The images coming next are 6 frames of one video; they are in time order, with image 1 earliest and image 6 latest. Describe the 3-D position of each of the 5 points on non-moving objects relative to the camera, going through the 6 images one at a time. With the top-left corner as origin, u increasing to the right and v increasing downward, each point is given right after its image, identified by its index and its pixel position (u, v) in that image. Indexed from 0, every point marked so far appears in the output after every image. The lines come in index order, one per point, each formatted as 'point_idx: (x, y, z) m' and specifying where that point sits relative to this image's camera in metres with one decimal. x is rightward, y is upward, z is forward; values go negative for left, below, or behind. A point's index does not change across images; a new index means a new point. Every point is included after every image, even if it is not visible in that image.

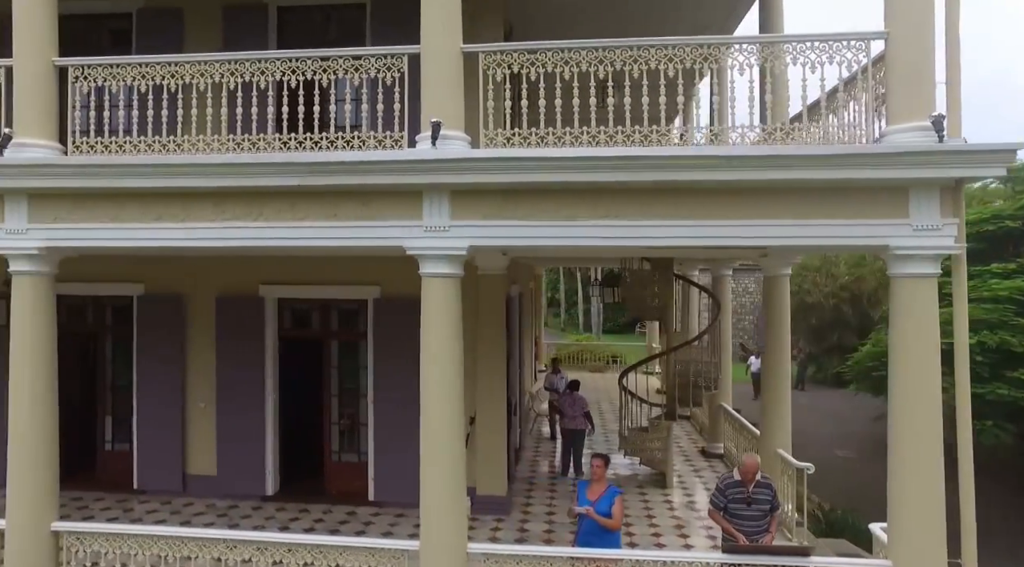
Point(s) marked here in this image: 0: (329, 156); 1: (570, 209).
0: (-1.3, +0.9, +6.3) m
1: (+0.5, +0.5, +6.4) m
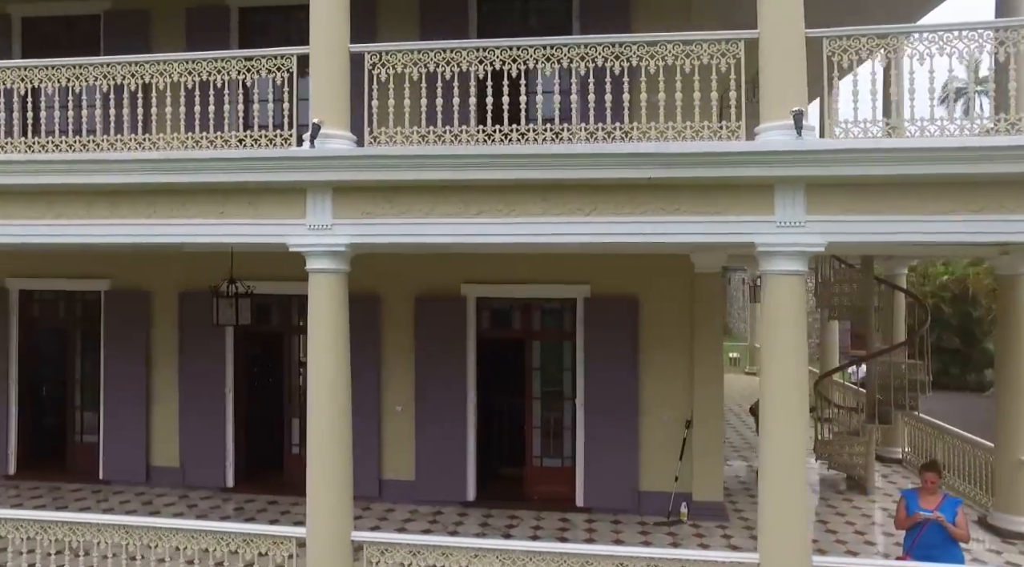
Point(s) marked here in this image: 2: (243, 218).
0: (+1.1, +0.9, +5.9) m
1: (+2.8, +0.6, +6.0) m
2: (-1.9, +0.5, +6.6) m
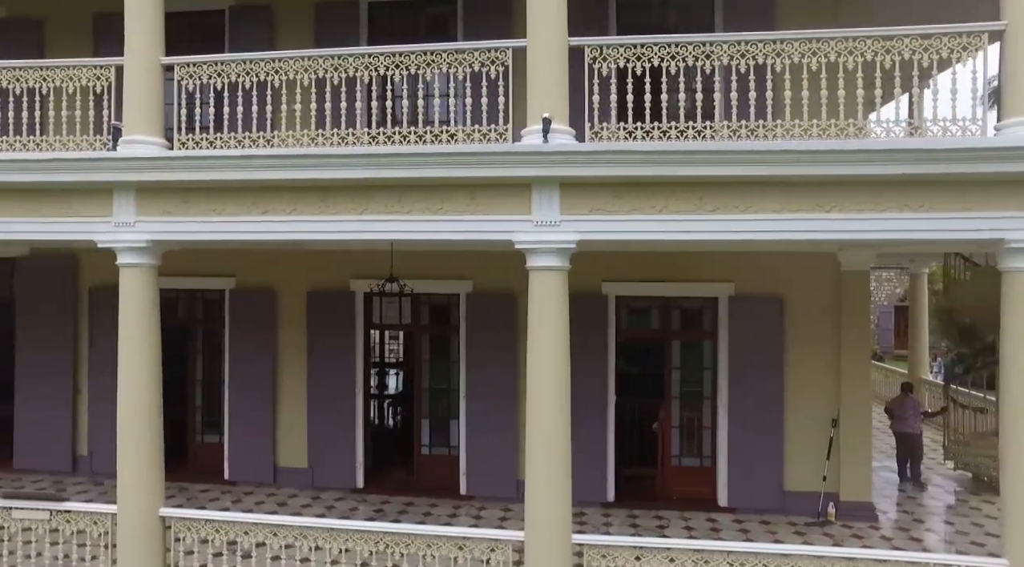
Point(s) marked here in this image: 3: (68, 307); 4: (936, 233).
0: (+2.7, +0.9, +5.9) m
1: (+4.5, +0.6, +5.9) m
2: (-0.3, +0.5, +6.5) m
3: (-5.6, -0.3, +11.1) m
4: (+2.8, +0.4, +6.0) m
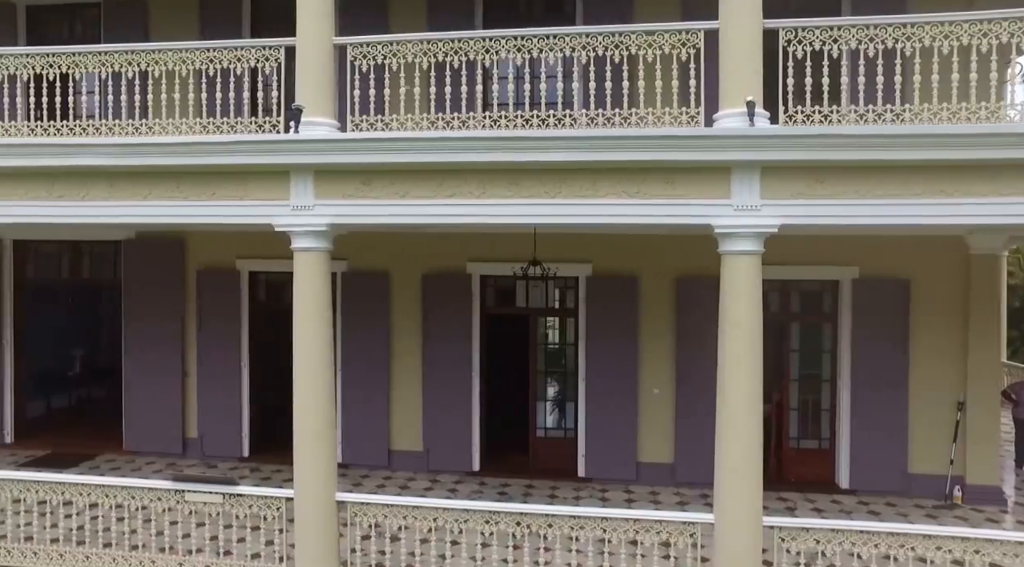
0: (+4.2, +1.1, +5.8) m
1: (+5.9, +0.7, +5.9) m
2: (+1.1, +0.6, +6.5) m
3: (-4.2, -0.1, +11.1) m
4: (+4.3, +0.5, +6.0) m
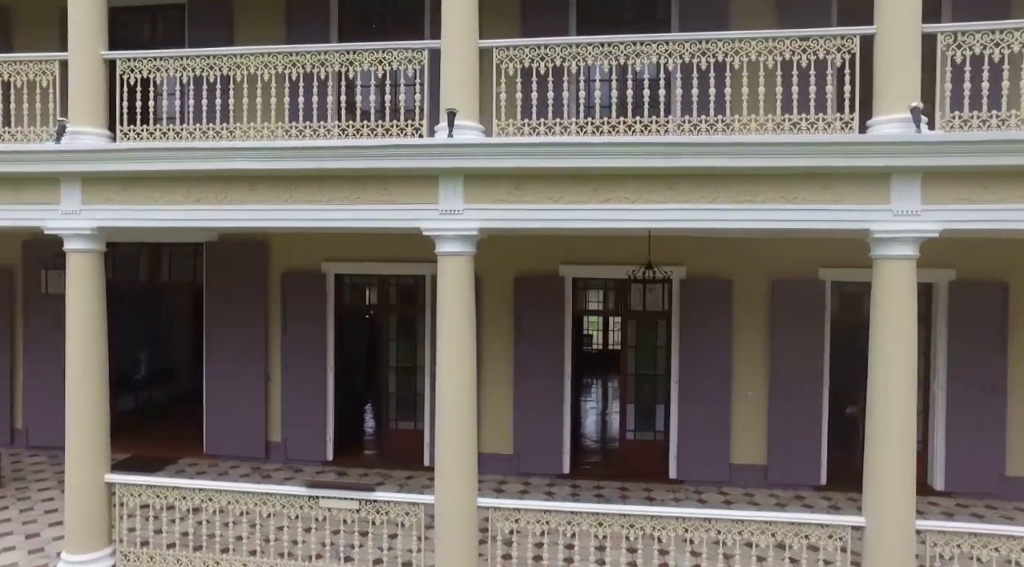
0: (+5.3, +1.0, +5.9) m
1: (+7.1, +0.6, +6.0) m
2: (+2.3, +0.6, +6.5) m
3: (-3.2, -0.1, +11.0) m
4: (+5.4, +0.4, +6.1) m
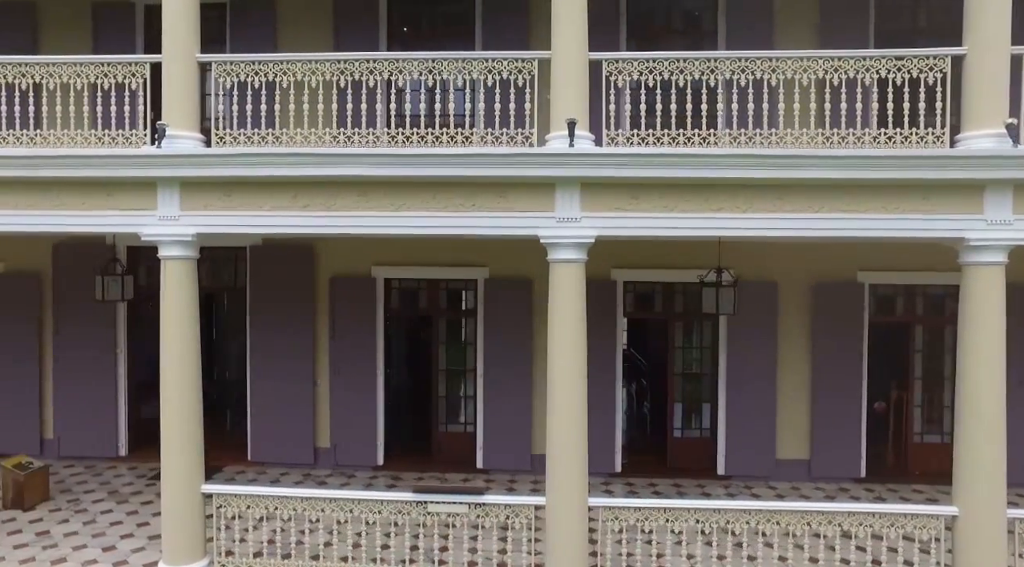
0: (+6.3, +1.0, +6.5) m
1: (+8.0, +0.6, +6.8) m
2: (+3.2, +0.6, +6.9) m
3: (-2.5, -0.2, +10.9) m
4: (+6.4, +0.4, +6.7) m
